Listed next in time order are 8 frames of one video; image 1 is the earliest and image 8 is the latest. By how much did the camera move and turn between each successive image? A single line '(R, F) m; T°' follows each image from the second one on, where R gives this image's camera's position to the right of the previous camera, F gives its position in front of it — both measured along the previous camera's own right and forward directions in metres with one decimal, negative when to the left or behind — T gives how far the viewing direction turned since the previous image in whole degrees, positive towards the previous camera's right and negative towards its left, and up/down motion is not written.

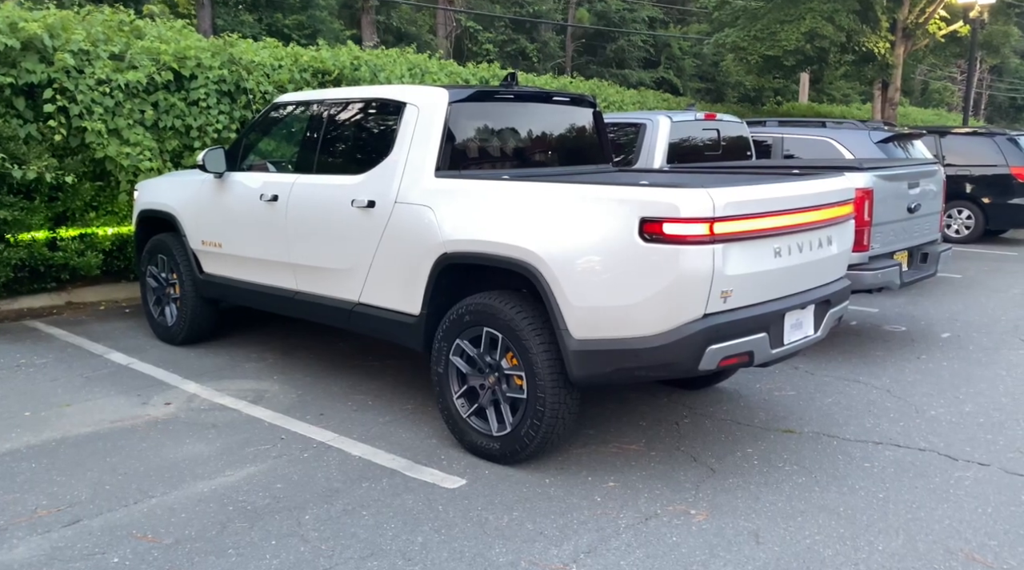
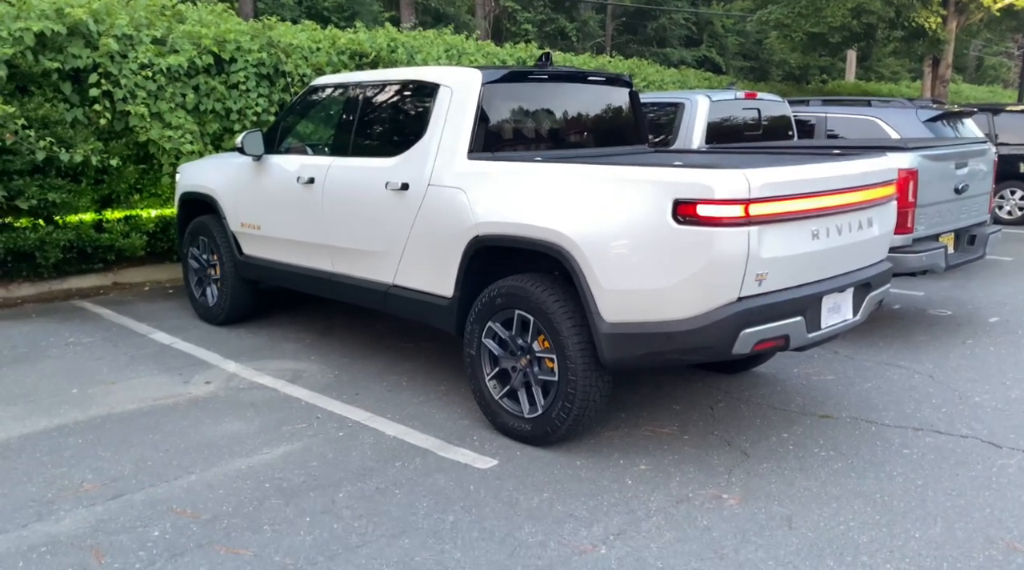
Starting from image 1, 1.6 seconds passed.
(0.0, 0.0) m; -3°
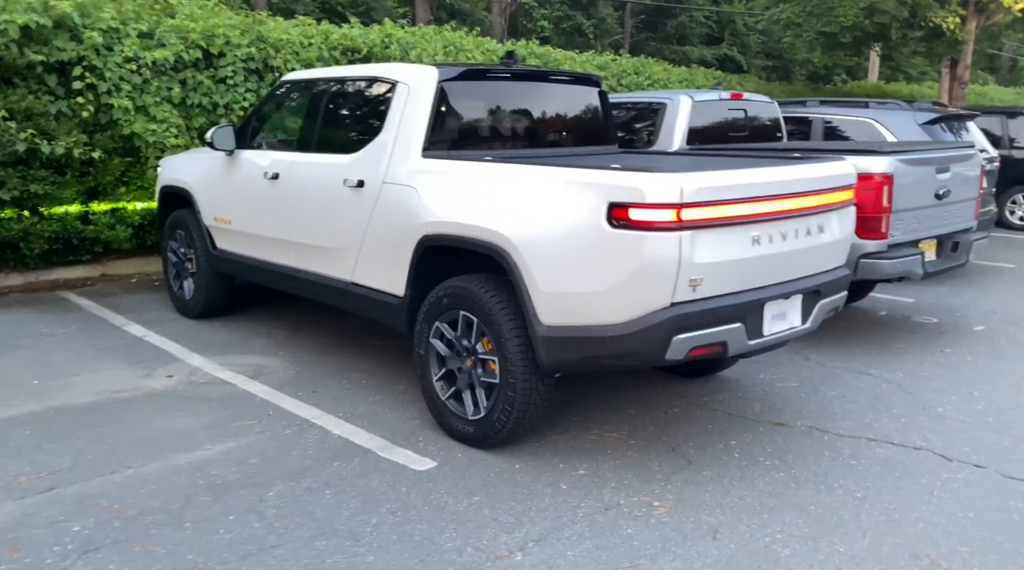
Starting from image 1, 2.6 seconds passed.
(+0.4, 0.0) m; -2°
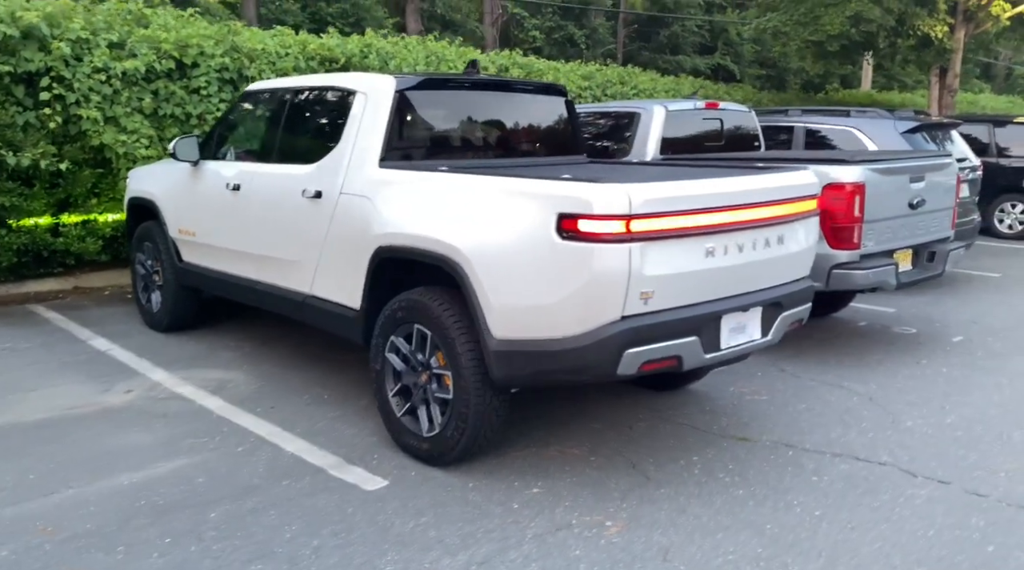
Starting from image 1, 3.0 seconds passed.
(+0.2, +0.1) m; 0°
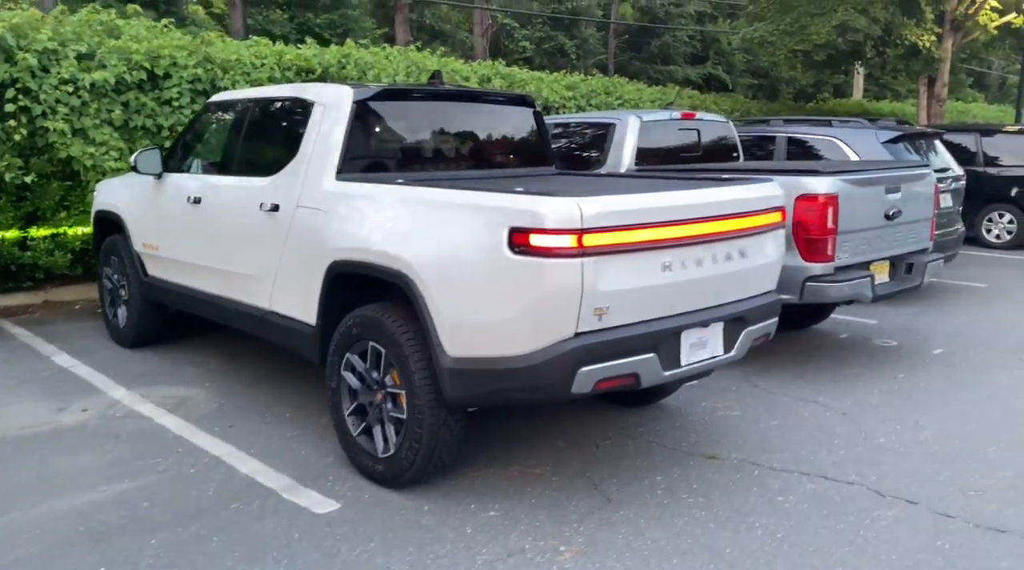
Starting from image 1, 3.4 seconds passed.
(+0.2, +0.1) m; 0°
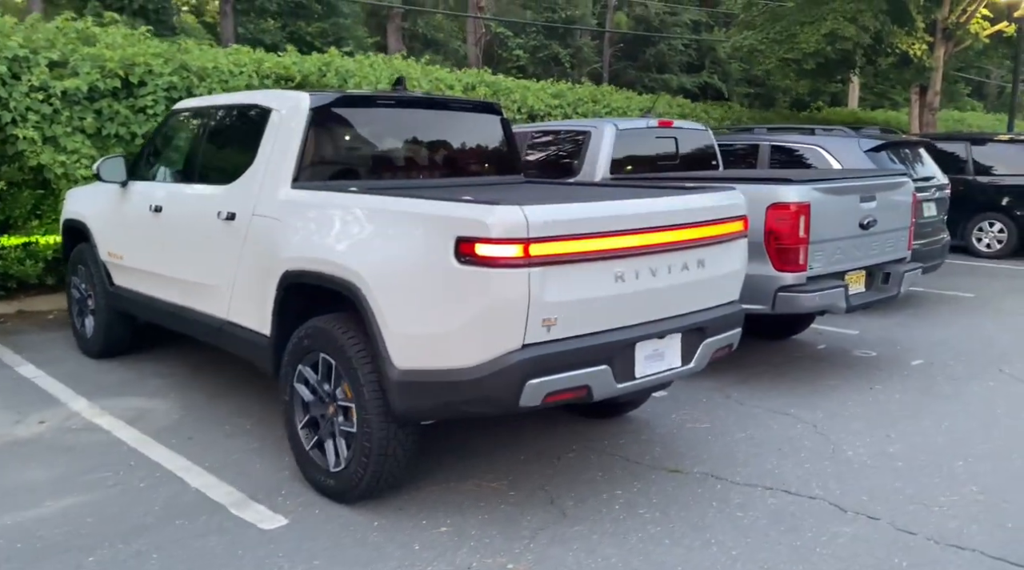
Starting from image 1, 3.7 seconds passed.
(+0.2, +0.1) m; 0°
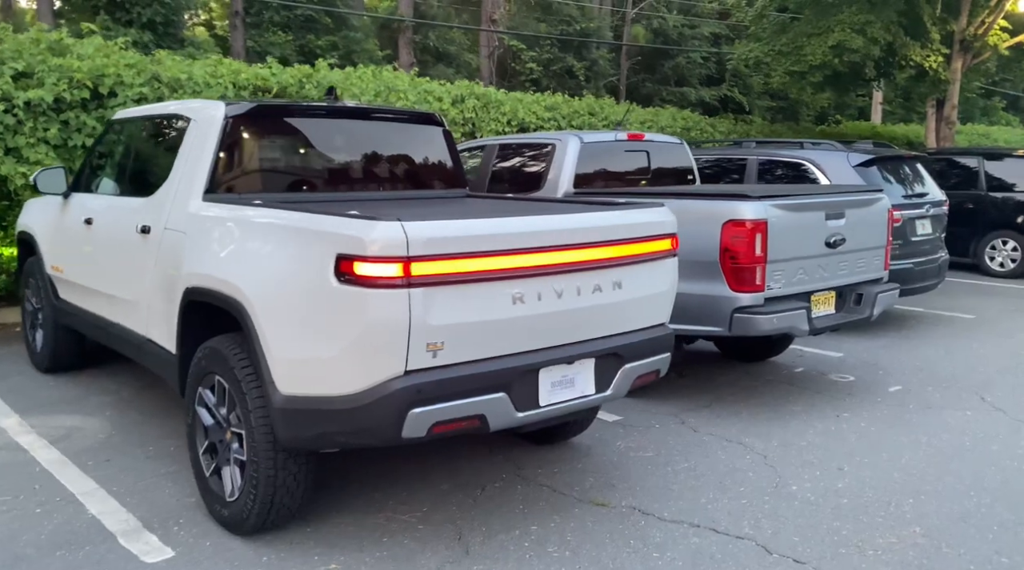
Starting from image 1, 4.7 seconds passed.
(+0.5, +0.2) m; -2°
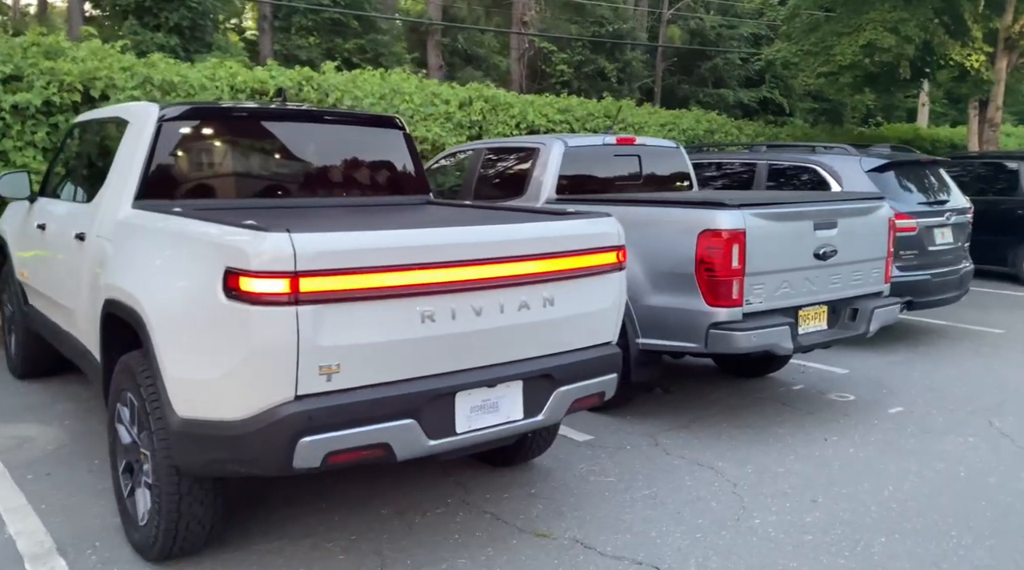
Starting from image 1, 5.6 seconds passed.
(+0.5, +0.3) m; -3°
